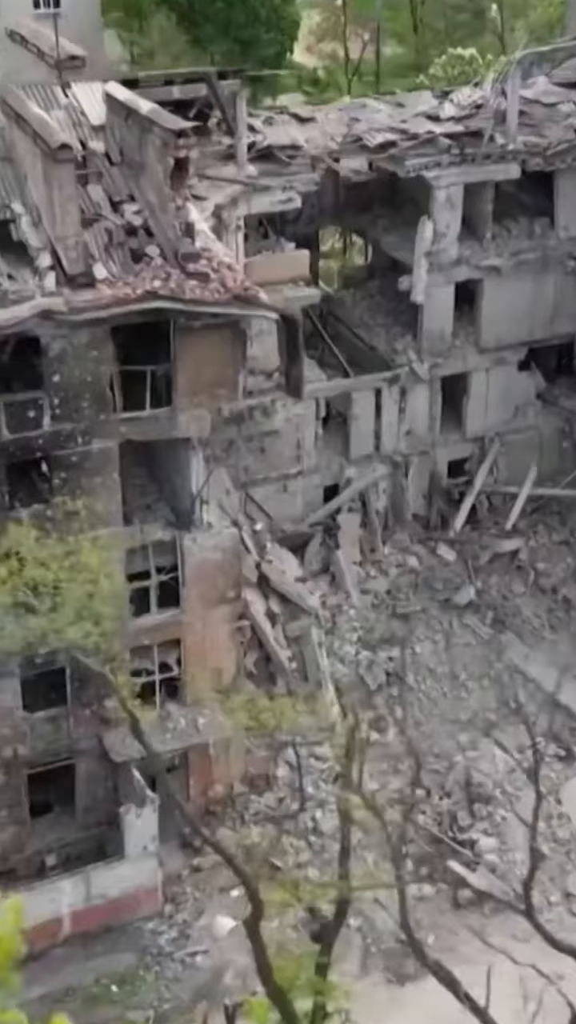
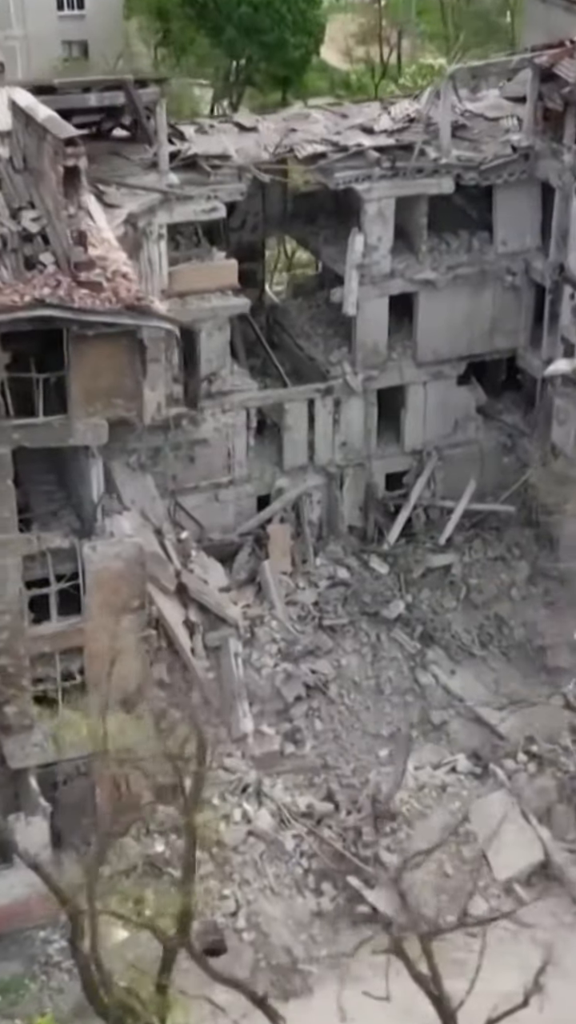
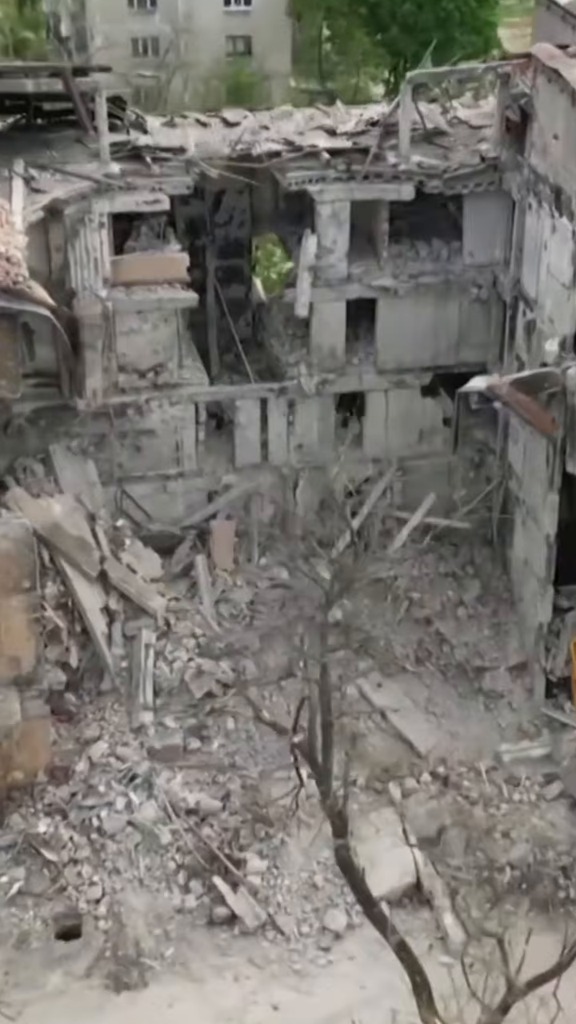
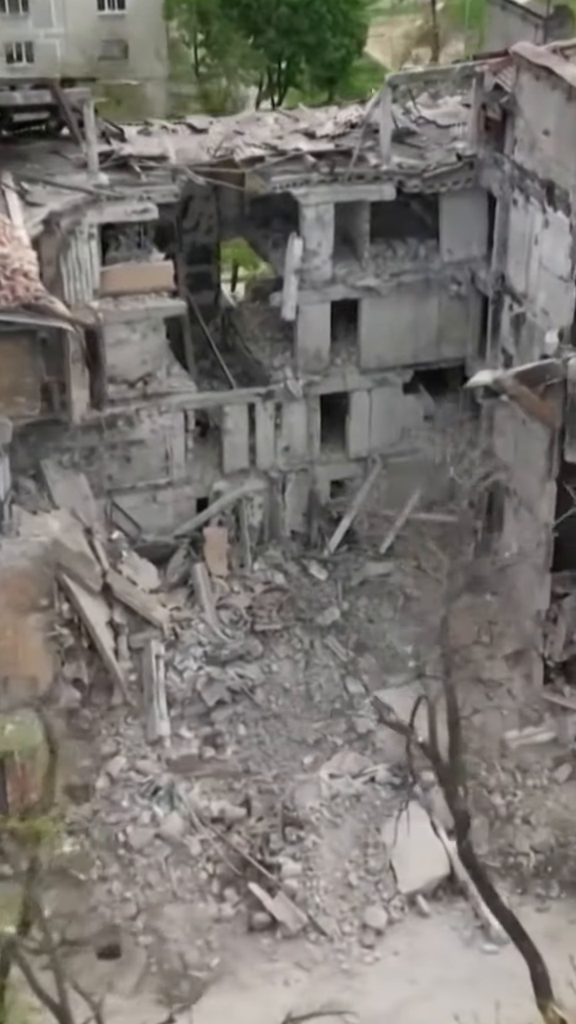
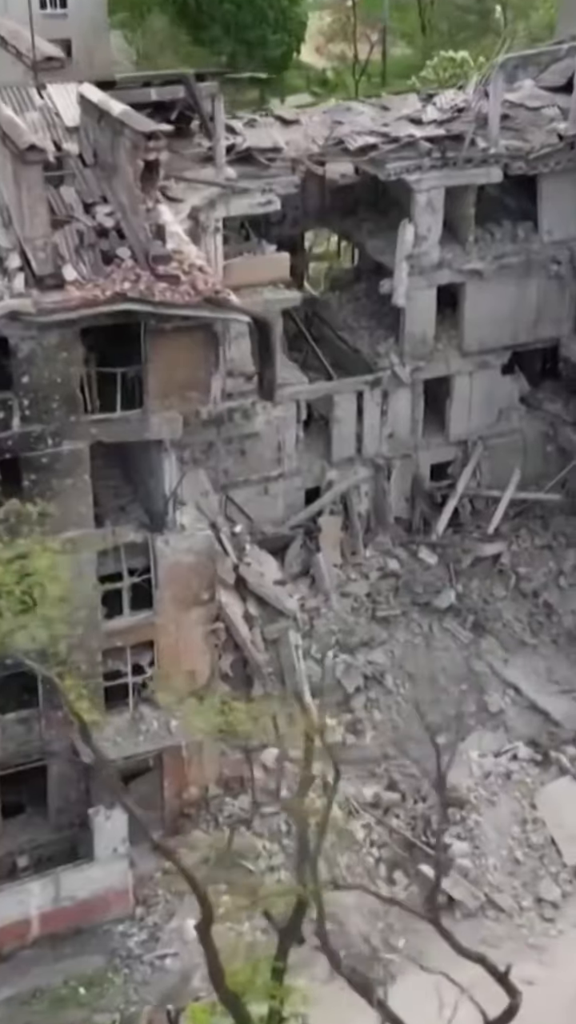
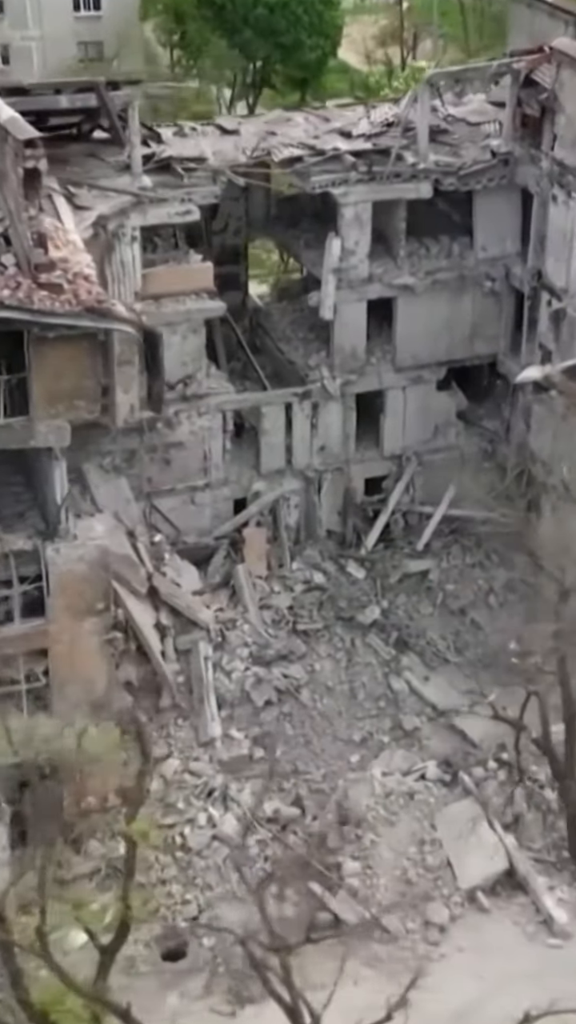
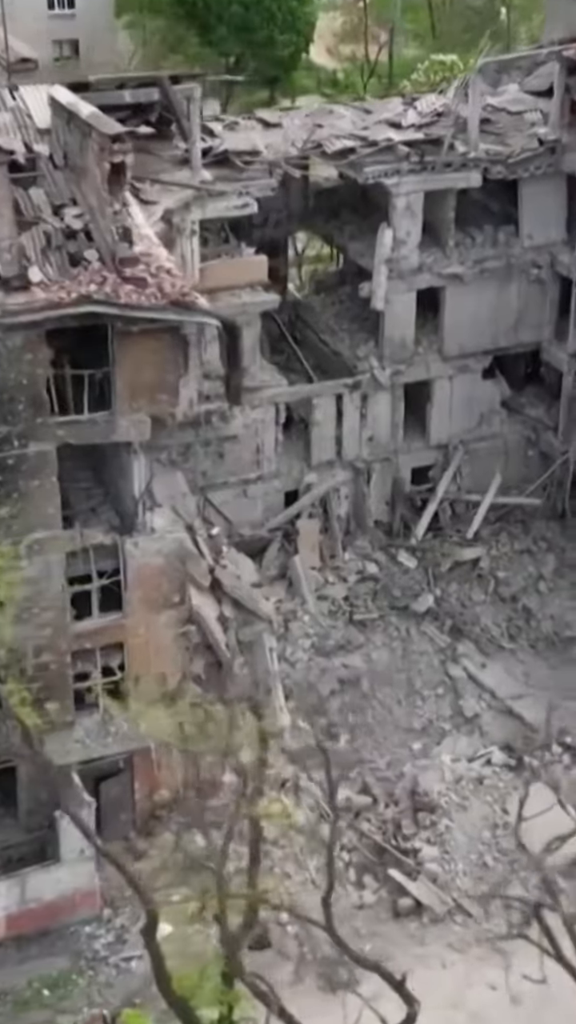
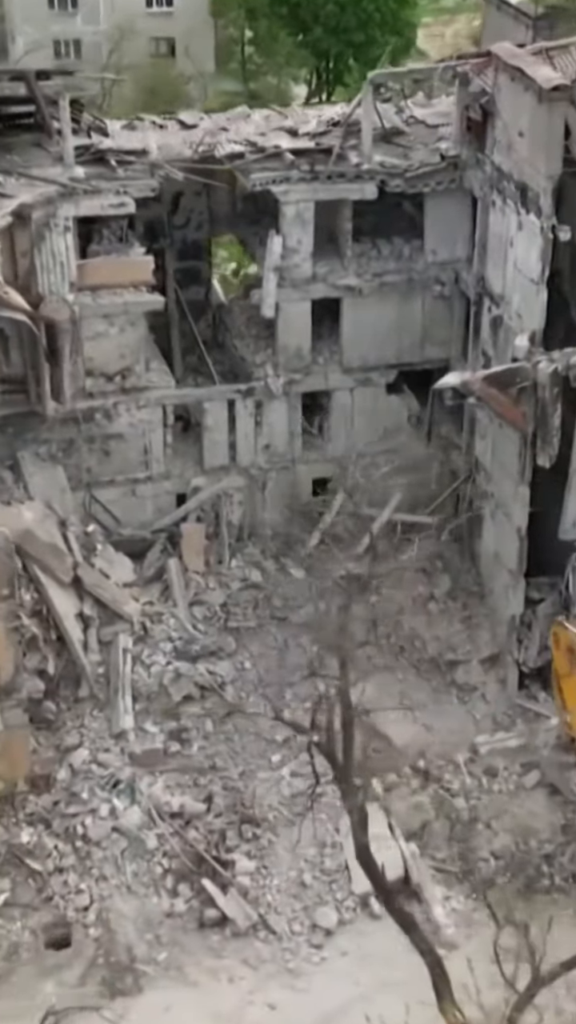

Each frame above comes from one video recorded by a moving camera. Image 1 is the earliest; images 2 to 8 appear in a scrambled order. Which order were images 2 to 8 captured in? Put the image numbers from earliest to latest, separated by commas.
5, 7, 2, 6, 4, 8, 3
